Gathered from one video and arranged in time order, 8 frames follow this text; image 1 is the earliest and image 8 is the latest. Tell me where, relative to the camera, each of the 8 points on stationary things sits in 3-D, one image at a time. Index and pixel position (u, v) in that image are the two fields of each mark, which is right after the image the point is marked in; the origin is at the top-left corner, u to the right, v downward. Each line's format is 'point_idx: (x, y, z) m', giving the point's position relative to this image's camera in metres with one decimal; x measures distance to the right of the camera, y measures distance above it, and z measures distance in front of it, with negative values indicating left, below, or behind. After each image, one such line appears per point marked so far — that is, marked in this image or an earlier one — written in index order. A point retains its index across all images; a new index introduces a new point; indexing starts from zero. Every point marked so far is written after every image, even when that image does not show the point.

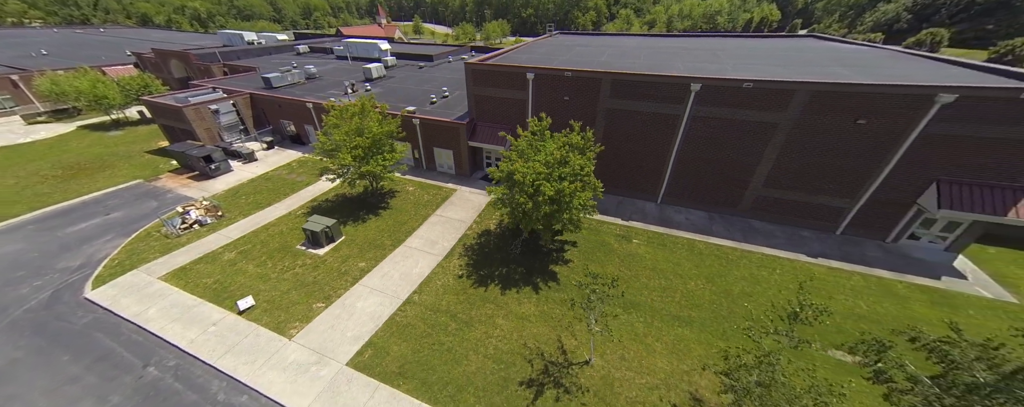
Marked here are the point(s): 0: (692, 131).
0: (+10.4, +4.2, +18.0) m
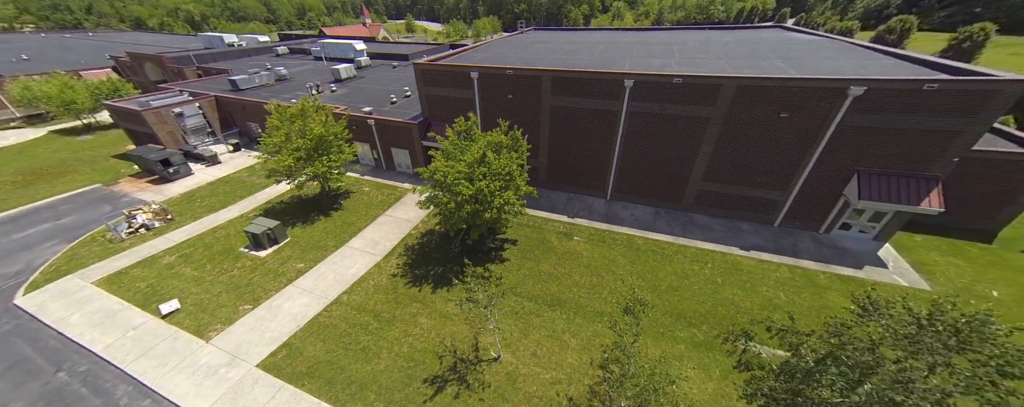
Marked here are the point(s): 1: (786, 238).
0: (+6.9, +4.4, +18.1) m
1: (+15.1, -2.0, +17.2) m
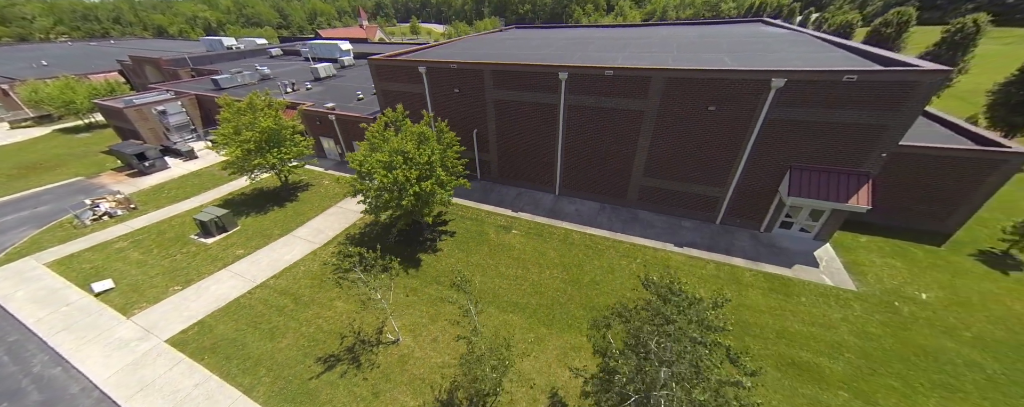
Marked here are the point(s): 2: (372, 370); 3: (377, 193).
0: (+3.4, +4.8, +18.1) m
1: (+11.5, -1.7, +16.9) m
2: (-4.9, -5.9, +11.0) m
3: (-6.5, +0.4, +14.7) m
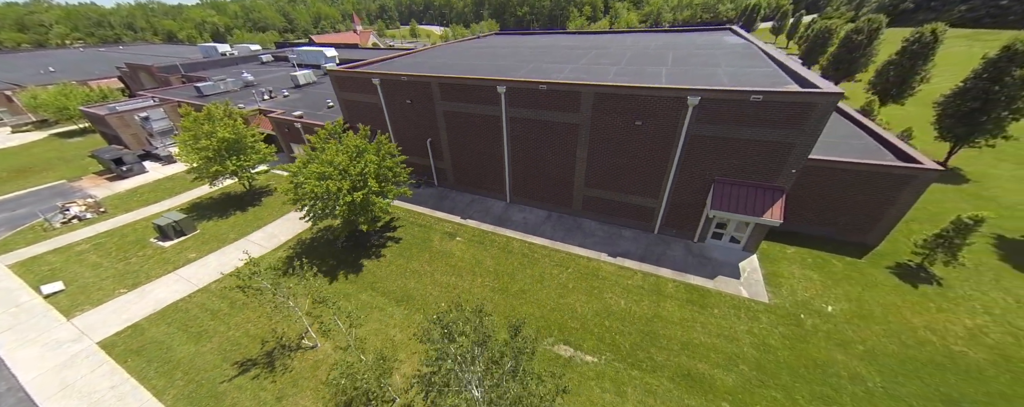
0: (+0.1, +4.3, +18.6) m
1: (+8.1, -2.3, +17.2) m
2: (-8.4, -6.3, +11.6) m
3: (-9.9, 0.0, +15.4) m
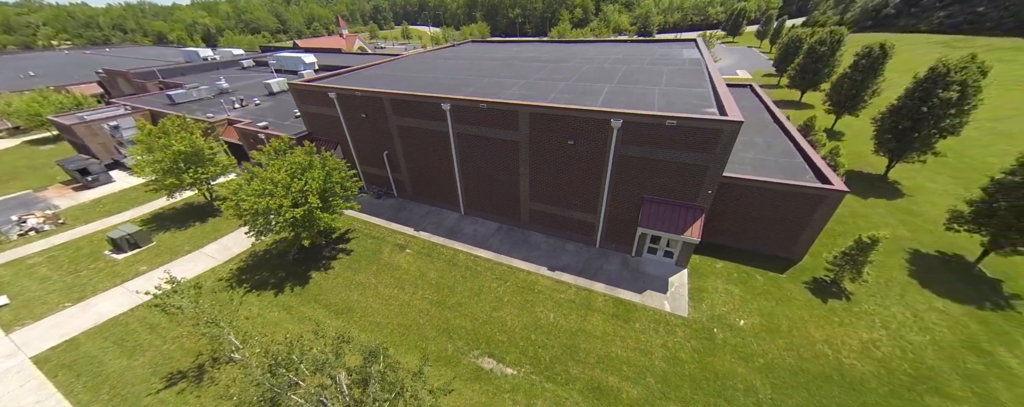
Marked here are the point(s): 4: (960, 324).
0: (-3.1, +3.5, +19.2) m
1: (+4.9, -3.2, +17.8) m
2: (-11.6, -7.1, +12.0) m
3: (-13.1, -0.8, +15.9) m
4: (+18.7, -4.9, +13.4) m
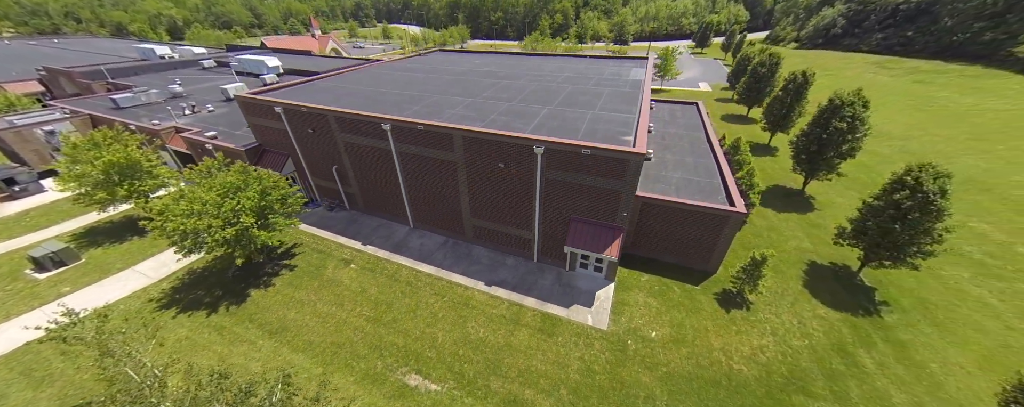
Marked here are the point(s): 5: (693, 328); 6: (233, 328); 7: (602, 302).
0: (-6.7, +2.4, +19.7) m
1: (+1.3, -4.2, +18.7) m
2: (-14.8, -8.1, +12.1) m
3: (-16.5, -1.8, +15.8) m
4: (+15.4, -6.0, +15.0) m
5: (+8.8, -6.1, +15.2) m
6: (-14.2, -6.3, +16.0) m
7: (+4.9, -5.3, +16.9) m
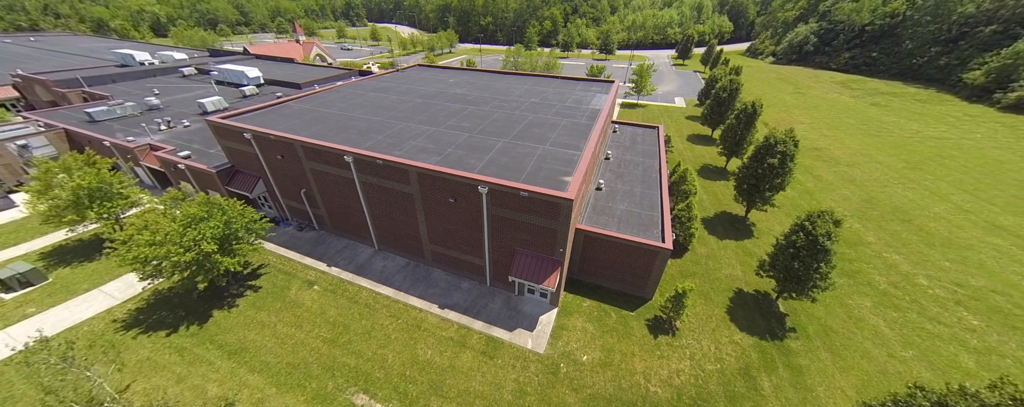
0: (-9.6, +0.8, +20.9) m
1: (-1.7, -6.0, +20.1) m
2: (-17.7, -9.6, +13.1) m
3: (-19.4, -3.3, +16.8) m
4: (+12.4, -8.0, +16.8) m
5: (+5.8, -8.0, +16.8) m
6: (-17.1, -7.8, +17.0) m
7: (+1.9, -7.1, +18.4) m
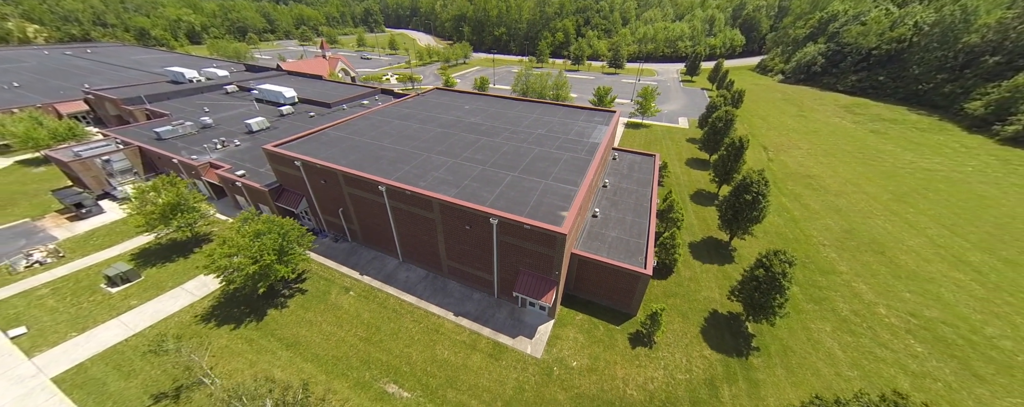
0: (-9.1, -0.9, +24.8) m
1: (-1.4, -7.9, +23.7) m
2: (-17.7, -10.9, +17.2) m
3: (-19.1, -4.6, +21.0) m
4: (+12.5, -10.3, +19.8) m
5: (+5.9, -10.1, +20.1) m
6: (-17.0, -9.2, +21.1) m
7: (+2.1, -9.1, +21.8) m
